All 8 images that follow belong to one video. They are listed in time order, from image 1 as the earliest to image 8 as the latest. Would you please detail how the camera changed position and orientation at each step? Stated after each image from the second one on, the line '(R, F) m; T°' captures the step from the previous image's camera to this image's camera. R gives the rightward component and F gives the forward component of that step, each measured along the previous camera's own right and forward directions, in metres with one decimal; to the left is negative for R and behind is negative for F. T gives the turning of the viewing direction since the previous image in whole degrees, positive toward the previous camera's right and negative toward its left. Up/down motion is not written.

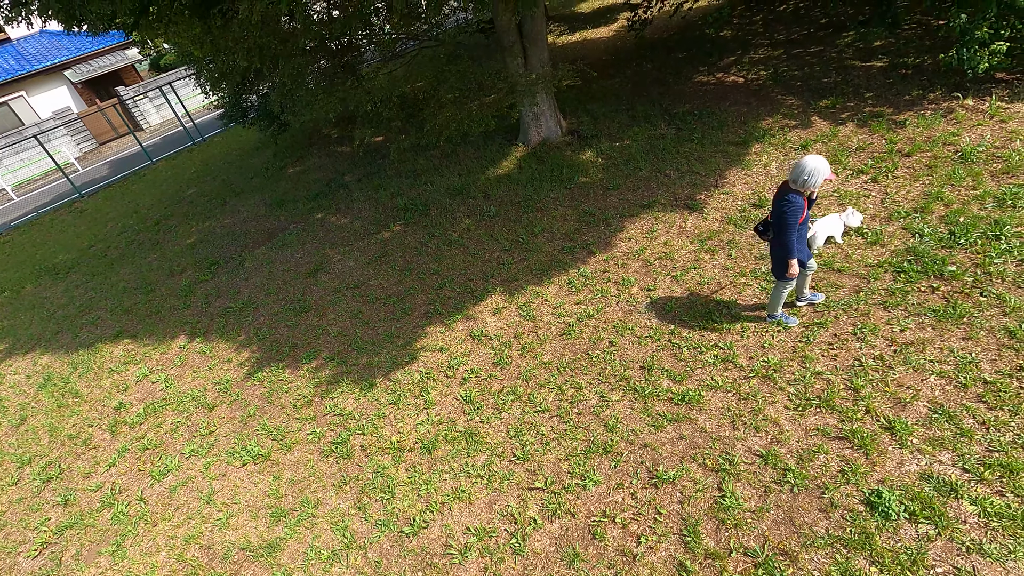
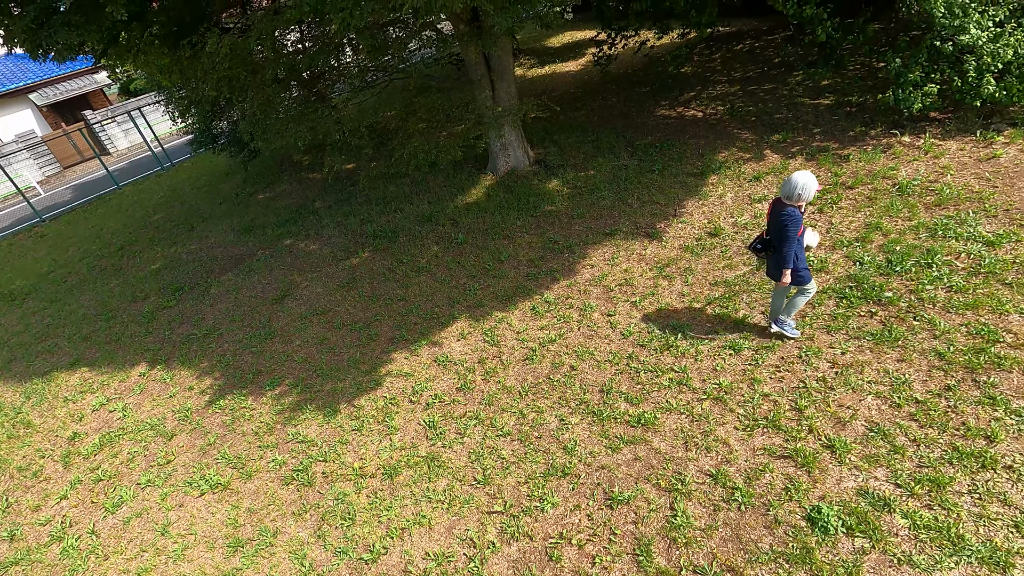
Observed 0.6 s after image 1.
(+0.1, -0.1) m; +3°
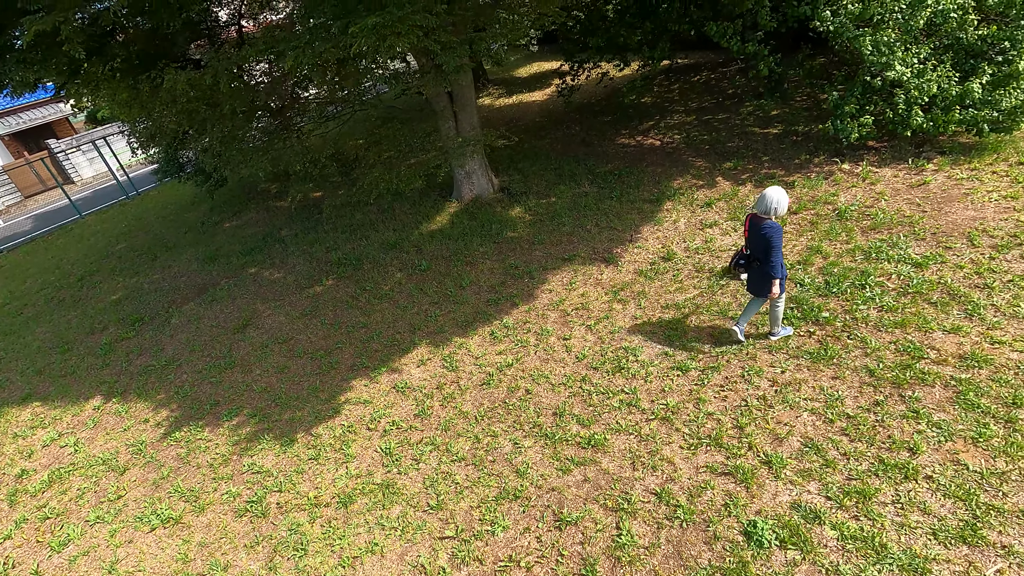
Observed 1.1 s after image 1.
(+0.2, -0.1) m; +2°
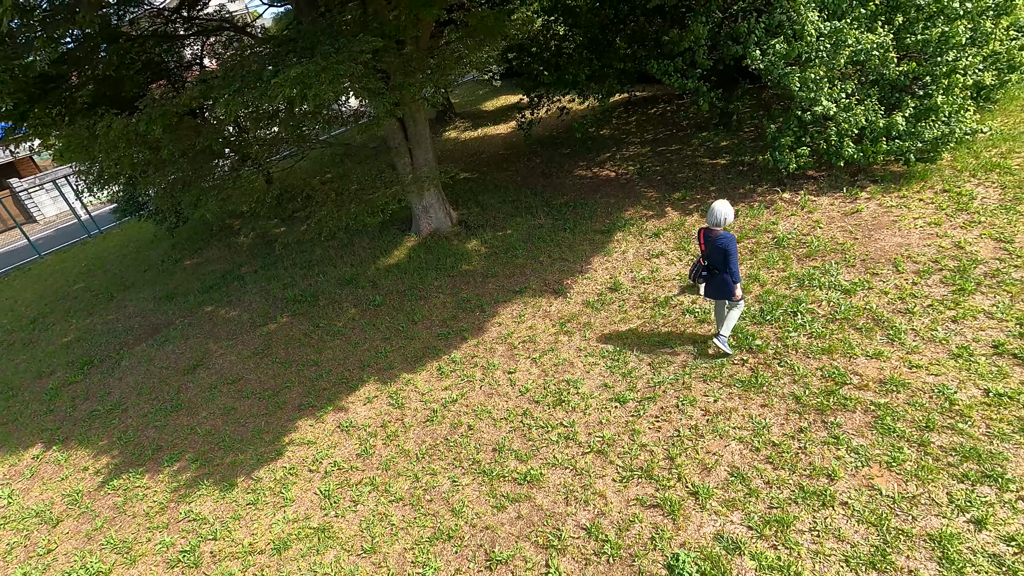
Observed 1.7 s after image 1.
(+0.3, -0.1) m; +2°
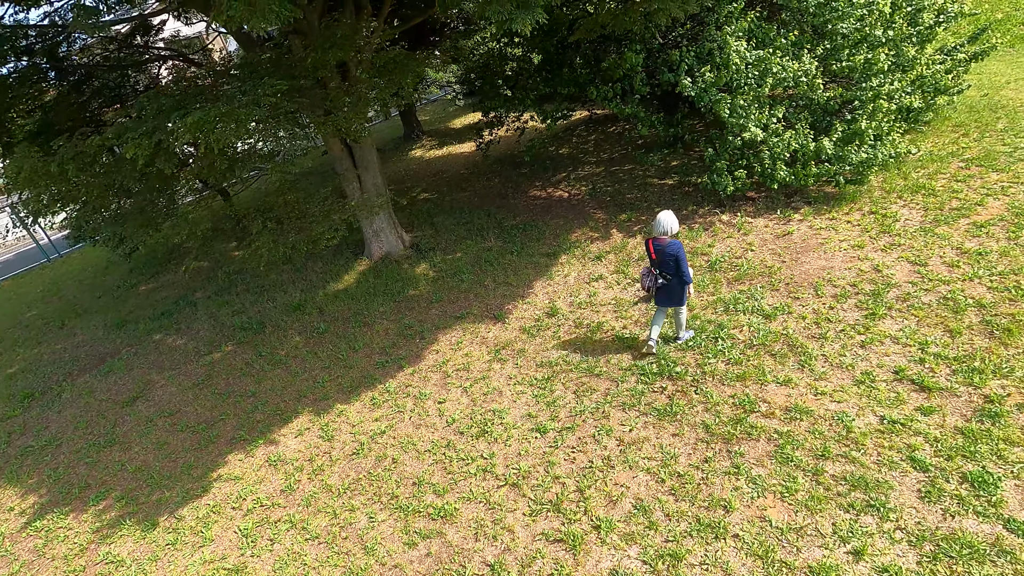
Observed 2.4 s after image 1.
(+0.5, -0.1) m; +1°
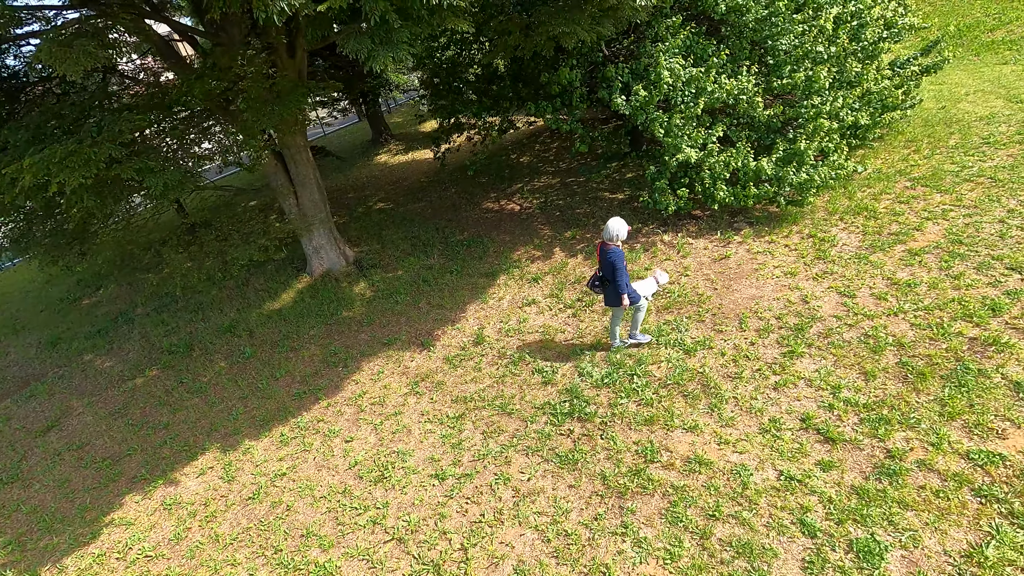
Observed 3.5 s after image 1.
(+0.7, +0.2) m; 0°
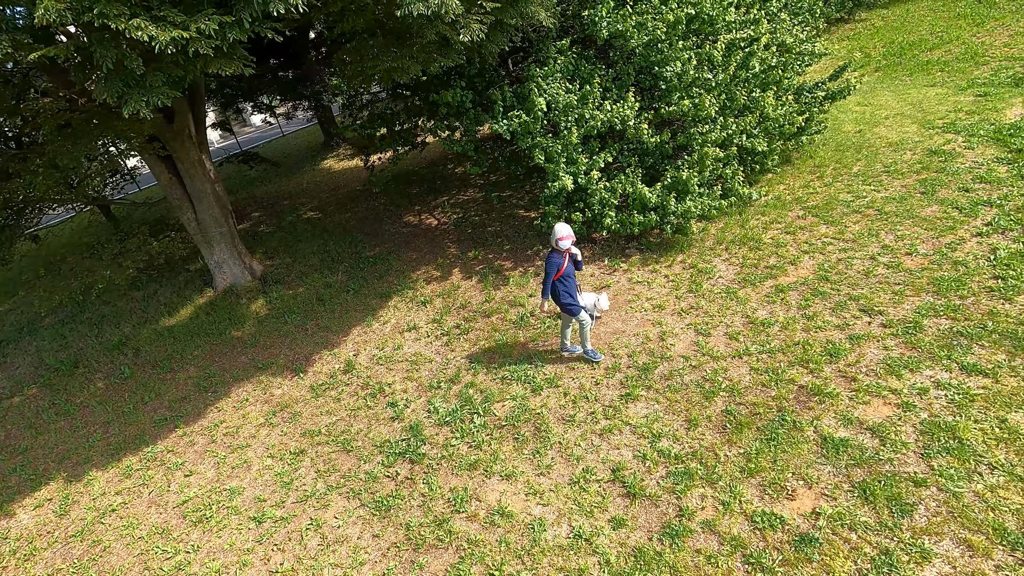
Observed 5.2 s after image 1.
(+1.2, +0.1) m; +1°
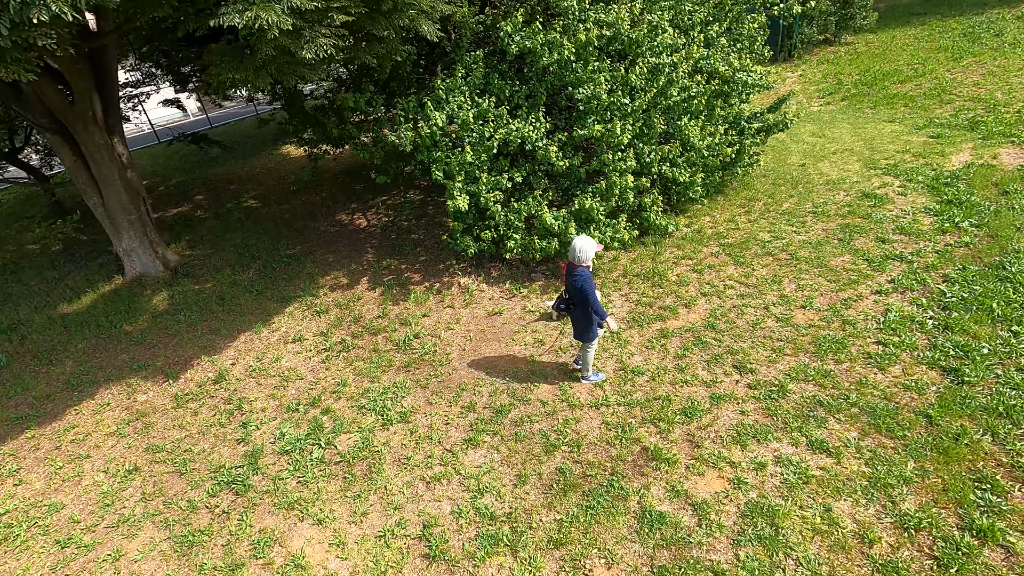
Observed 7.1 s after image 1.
(+1.1, +0.2) m; 0°
